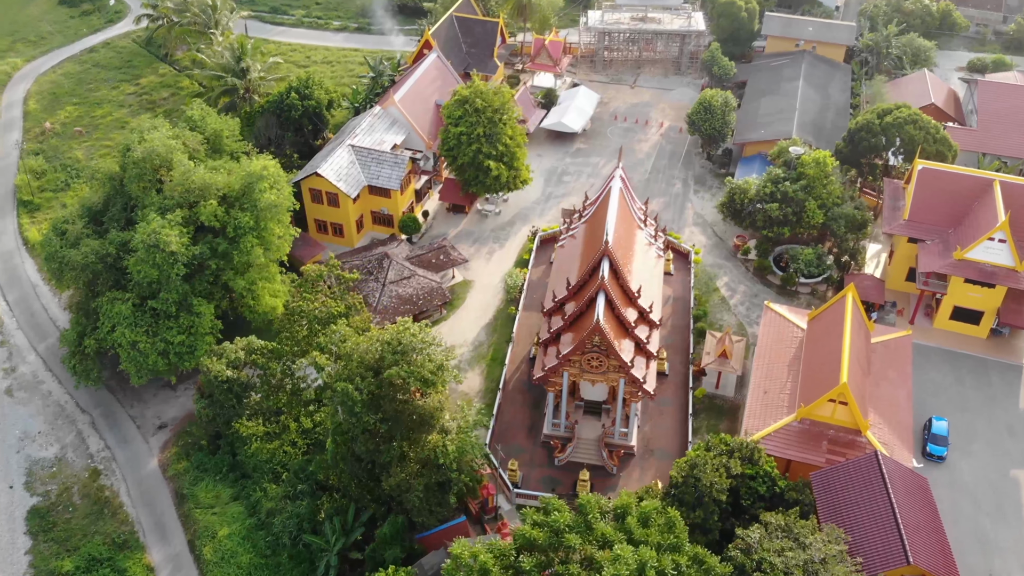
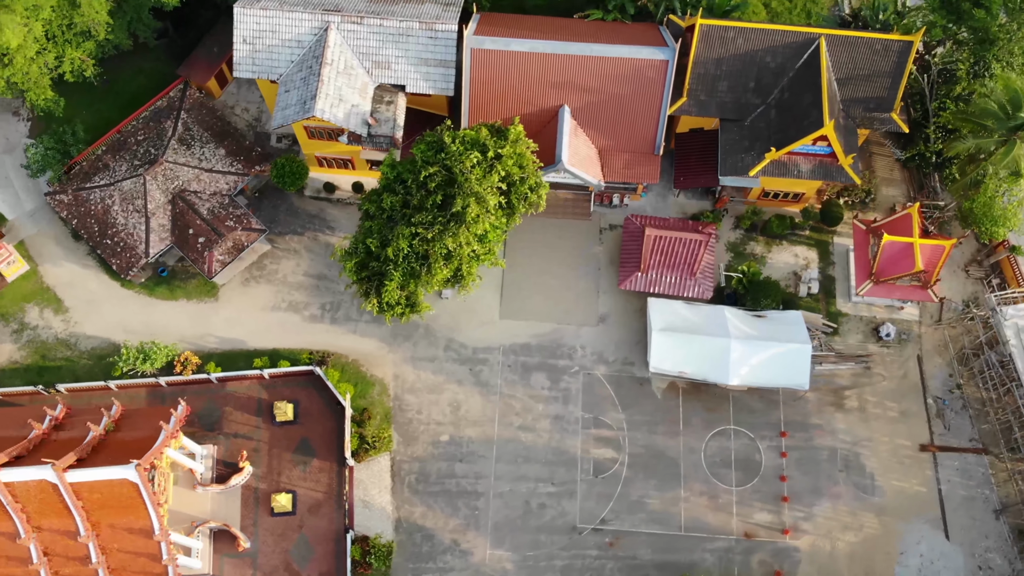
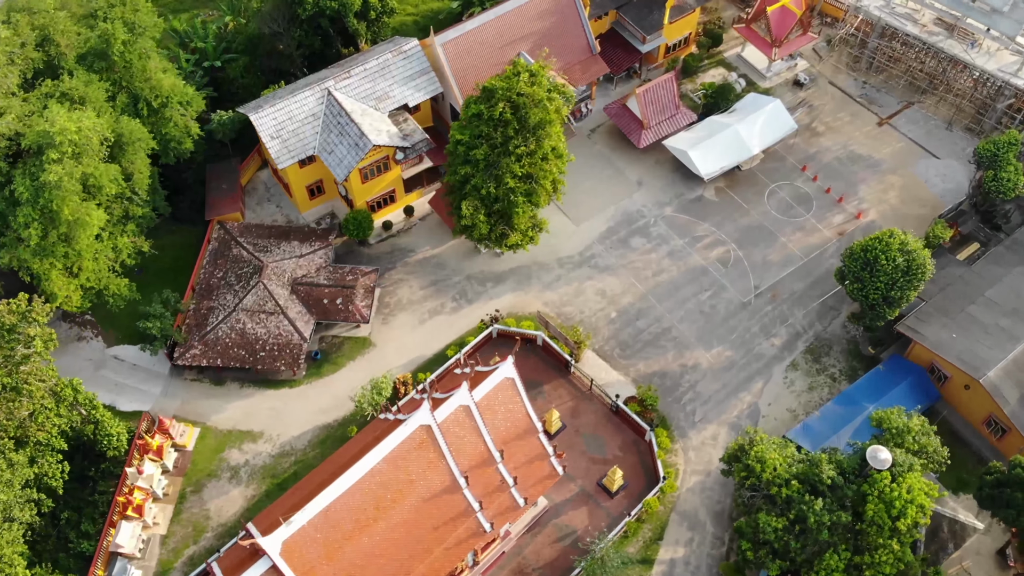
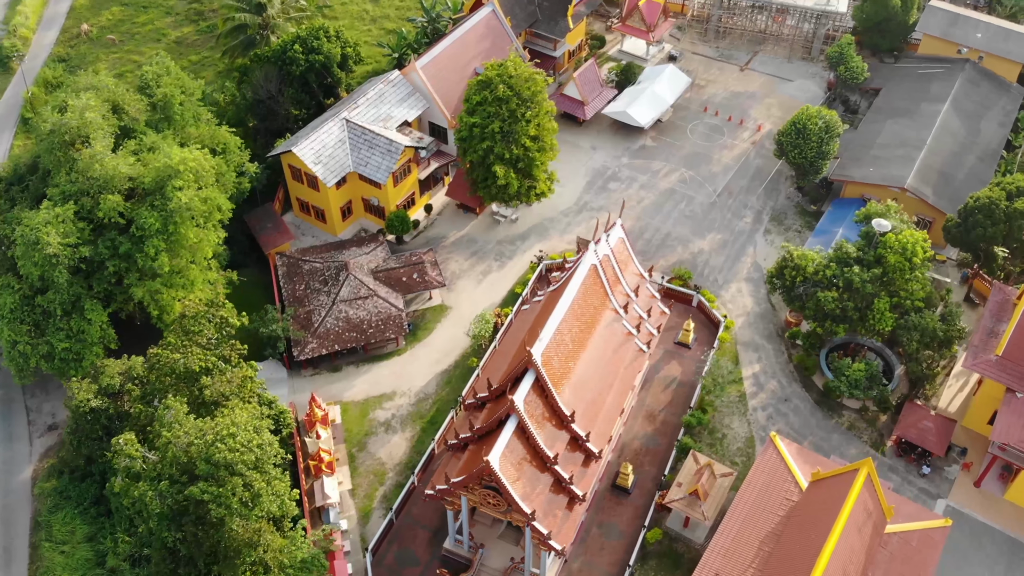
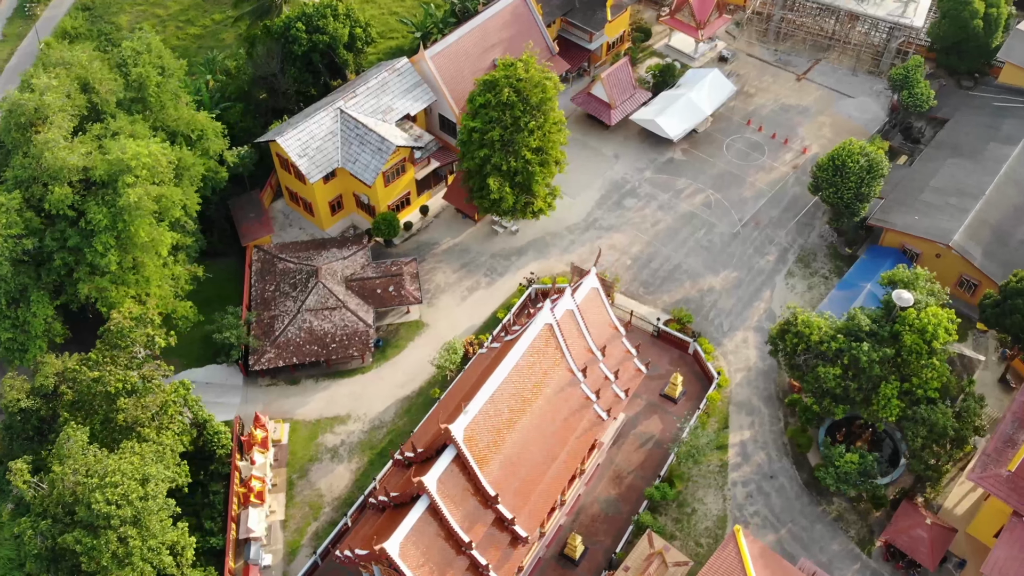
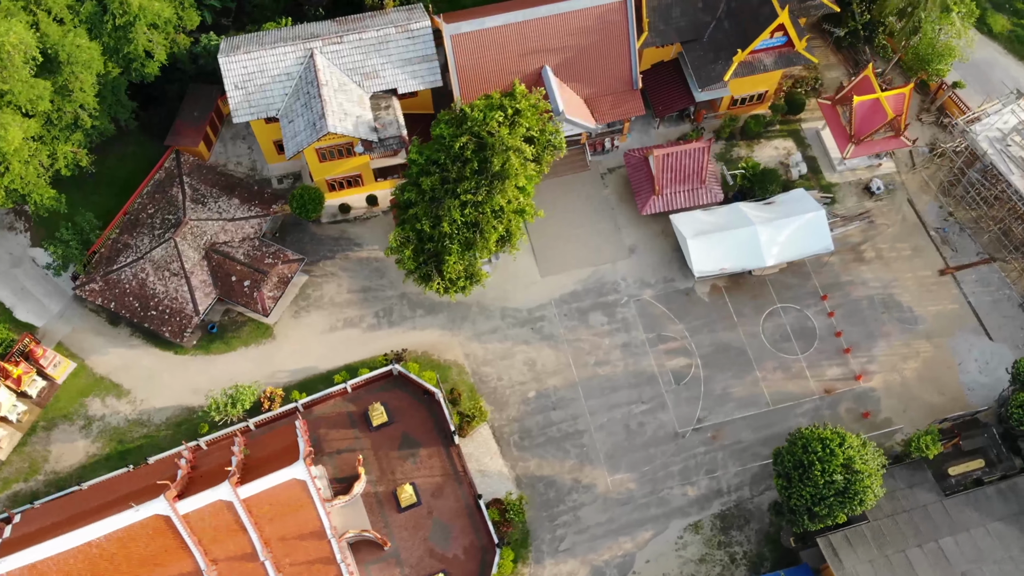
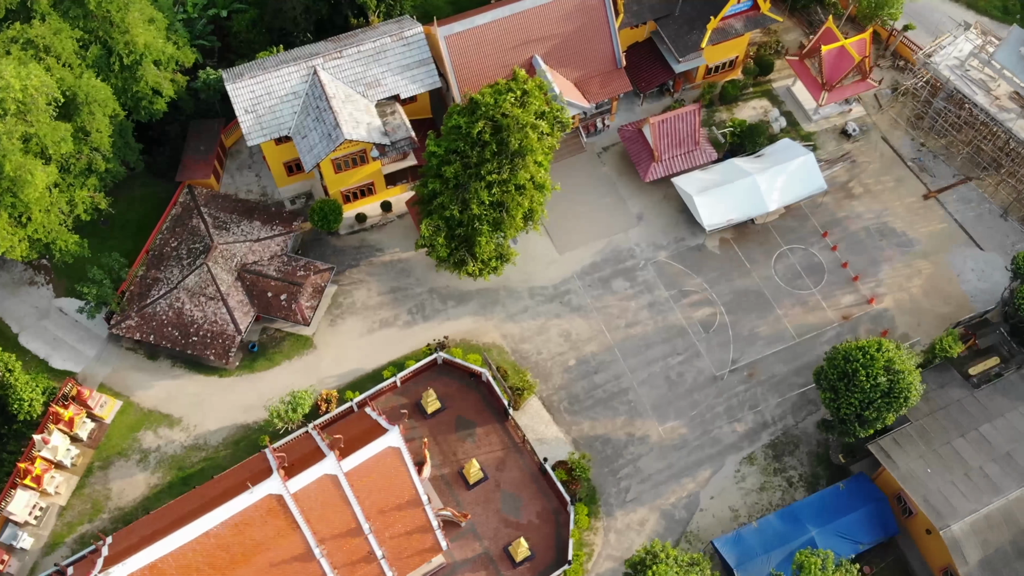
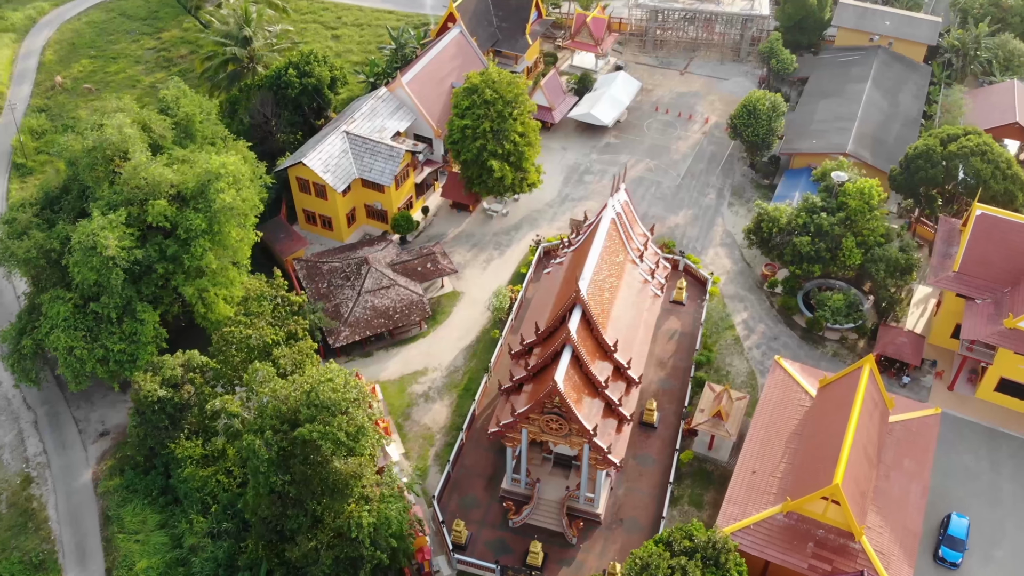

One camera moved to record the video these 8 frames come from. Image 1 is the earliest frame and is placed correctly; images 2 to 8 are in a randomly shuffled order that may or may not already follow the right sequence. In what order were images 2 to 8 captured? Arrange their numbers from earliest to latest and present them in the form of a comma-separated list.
8, 4, 5, 3, 7, 6, 2
